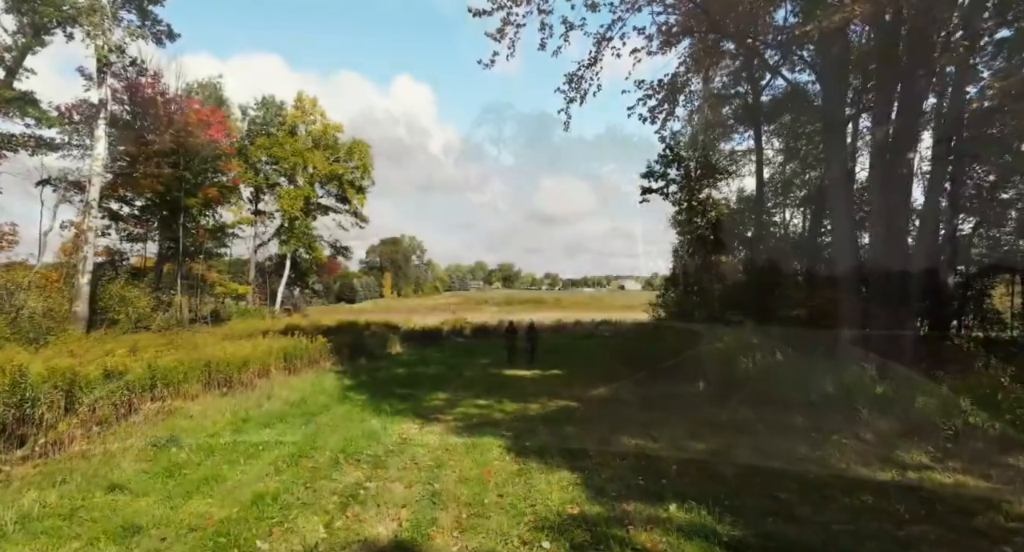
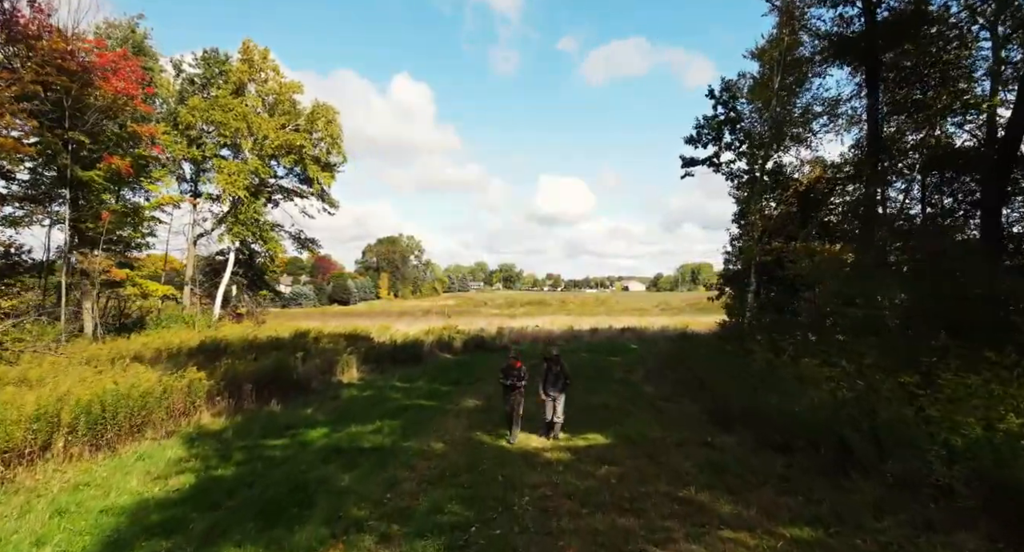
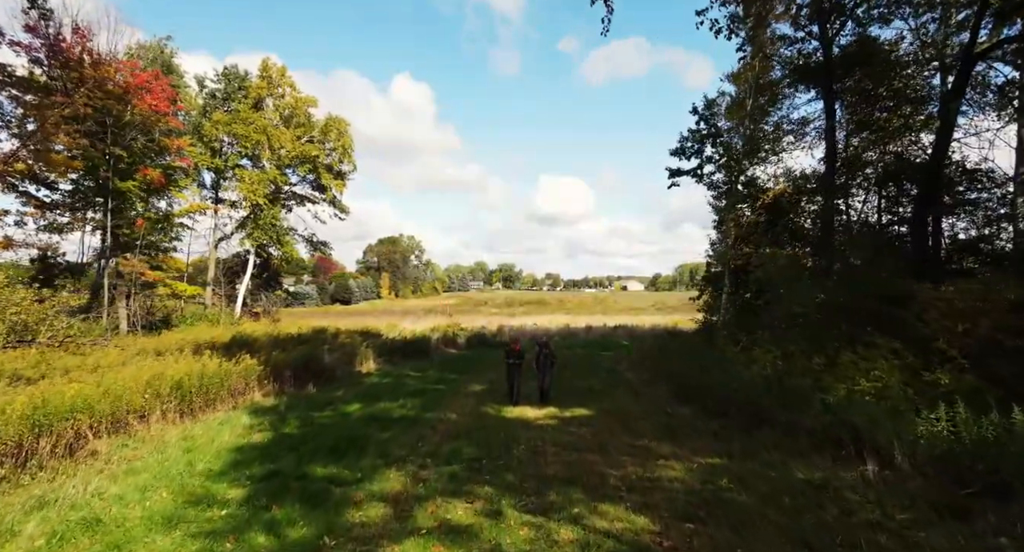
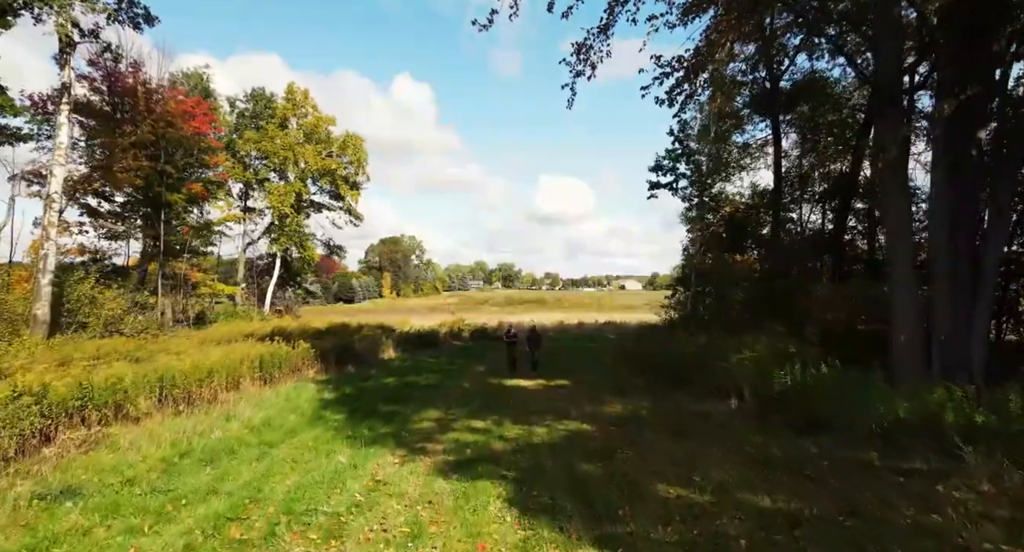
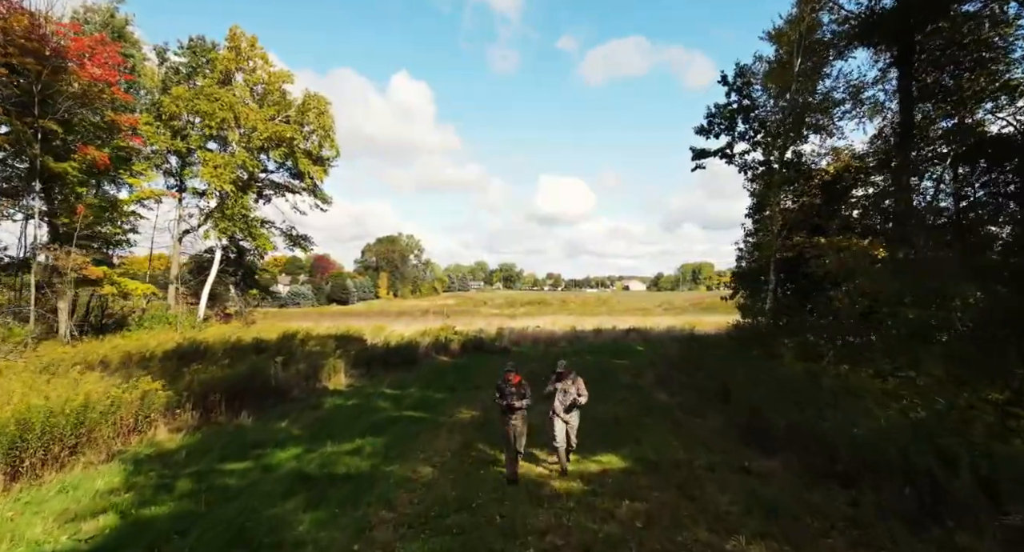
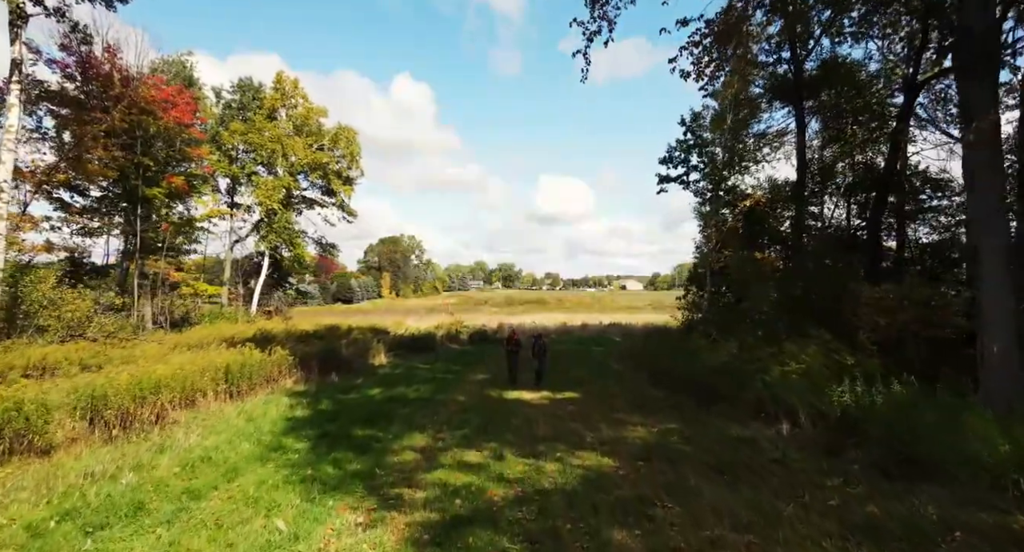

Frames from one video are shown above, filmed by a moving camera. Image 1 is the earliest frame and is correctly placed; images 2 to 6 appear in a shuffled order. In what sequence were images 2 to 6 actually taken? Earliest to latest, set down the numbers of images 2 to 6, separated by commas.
4, 6, 3, 2, 5
